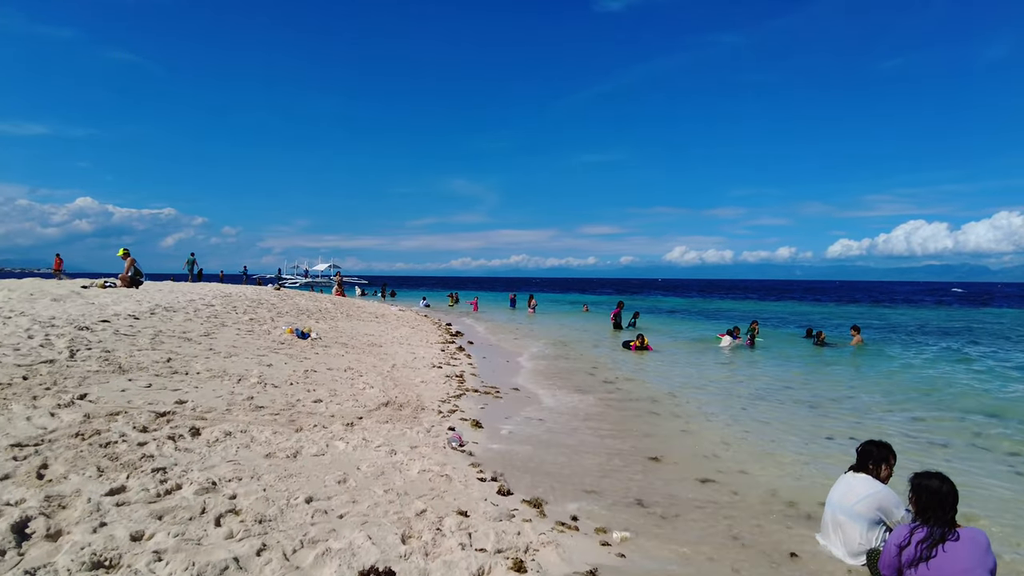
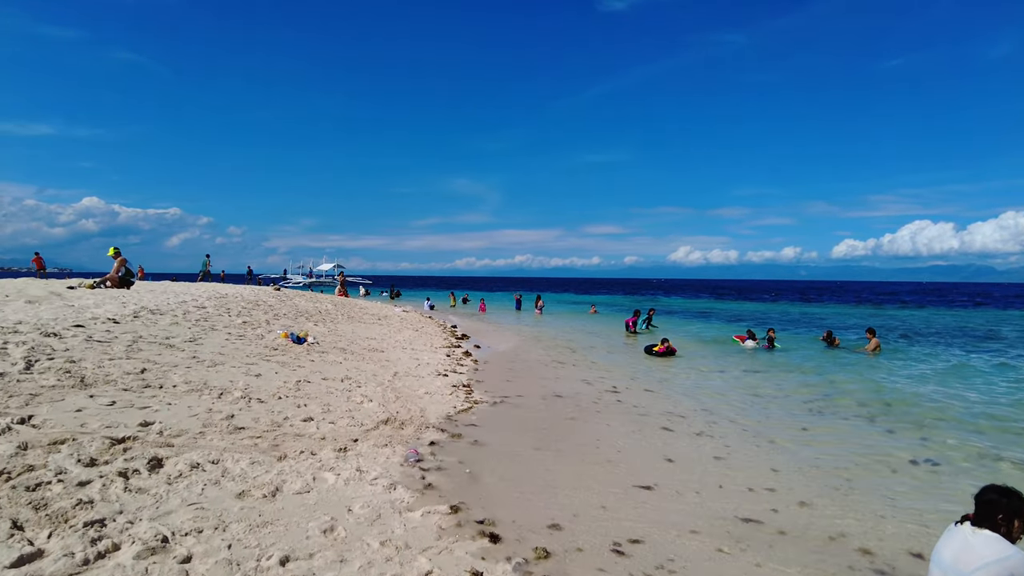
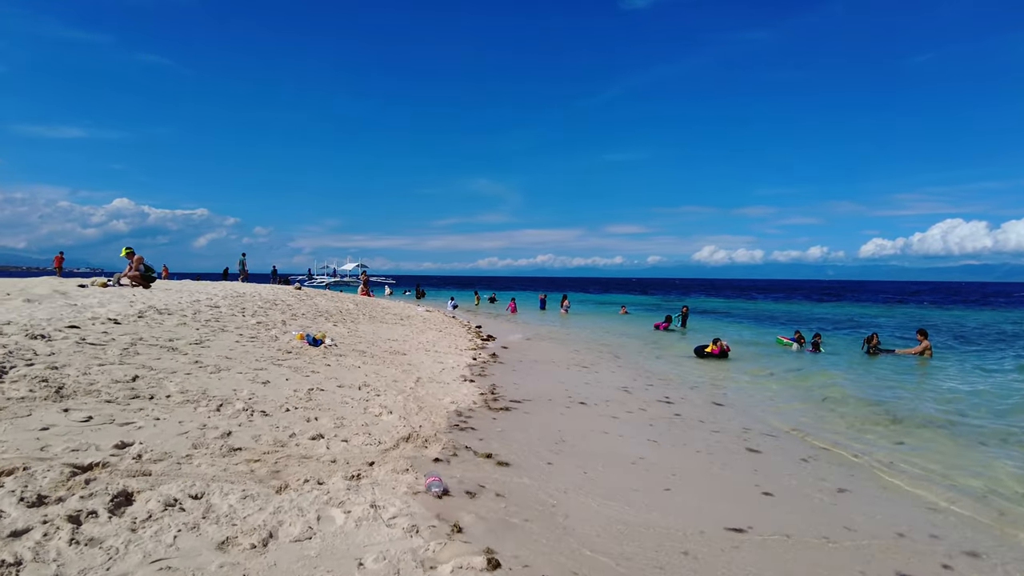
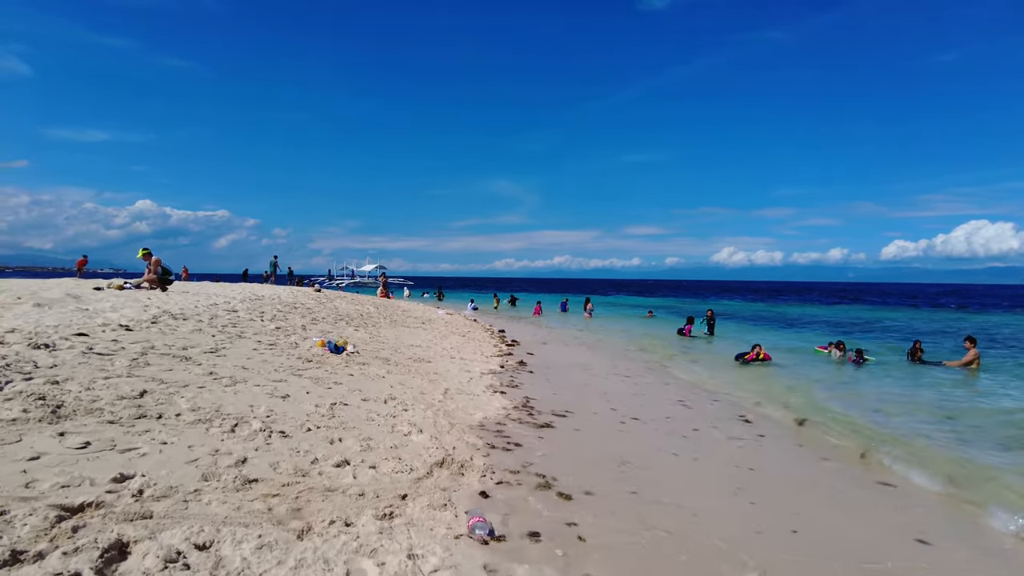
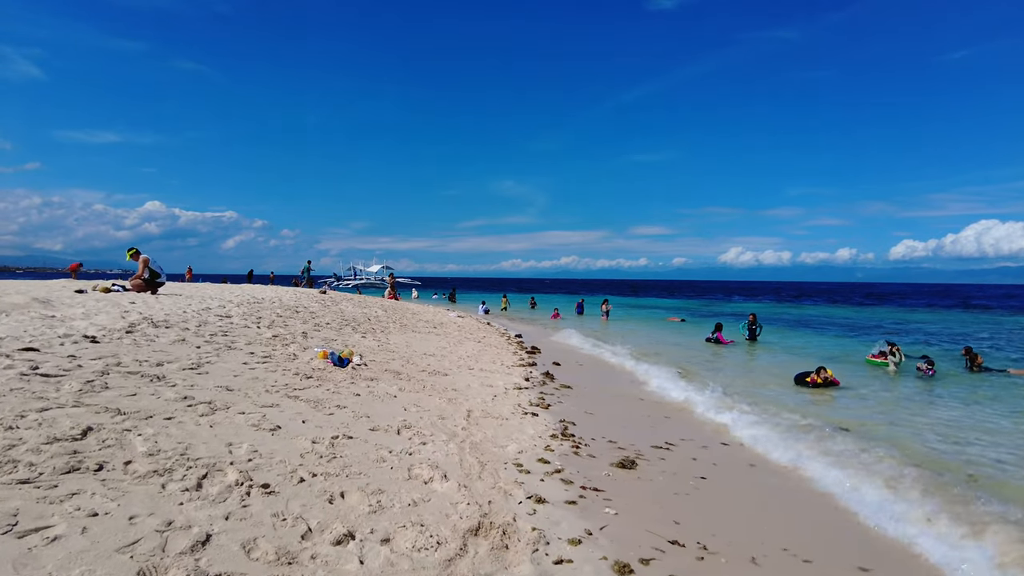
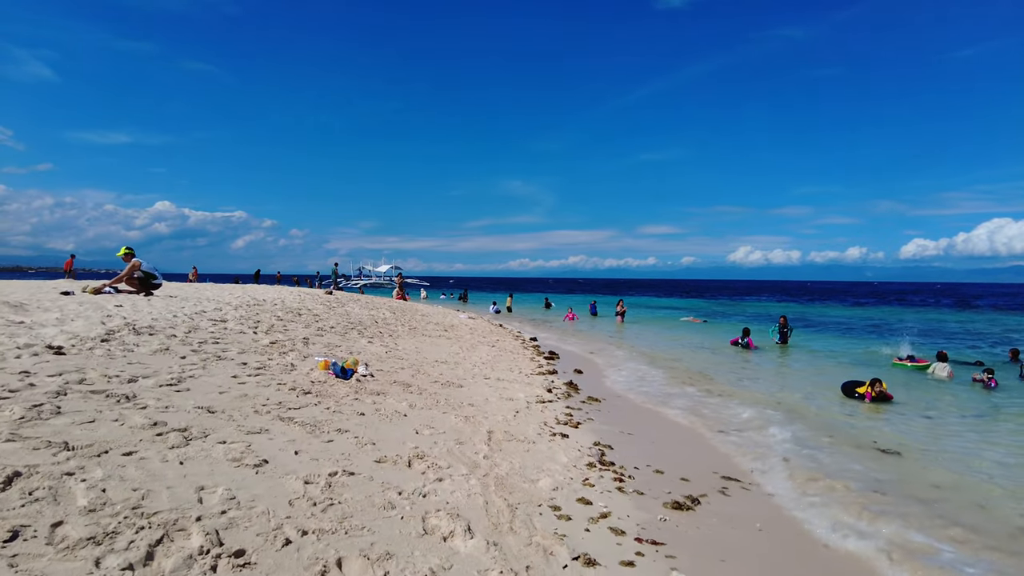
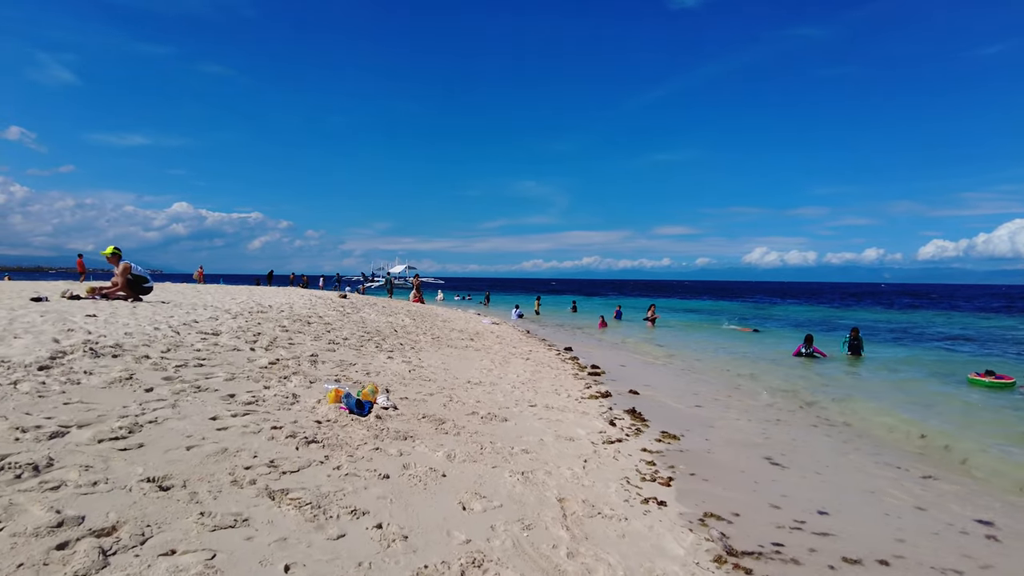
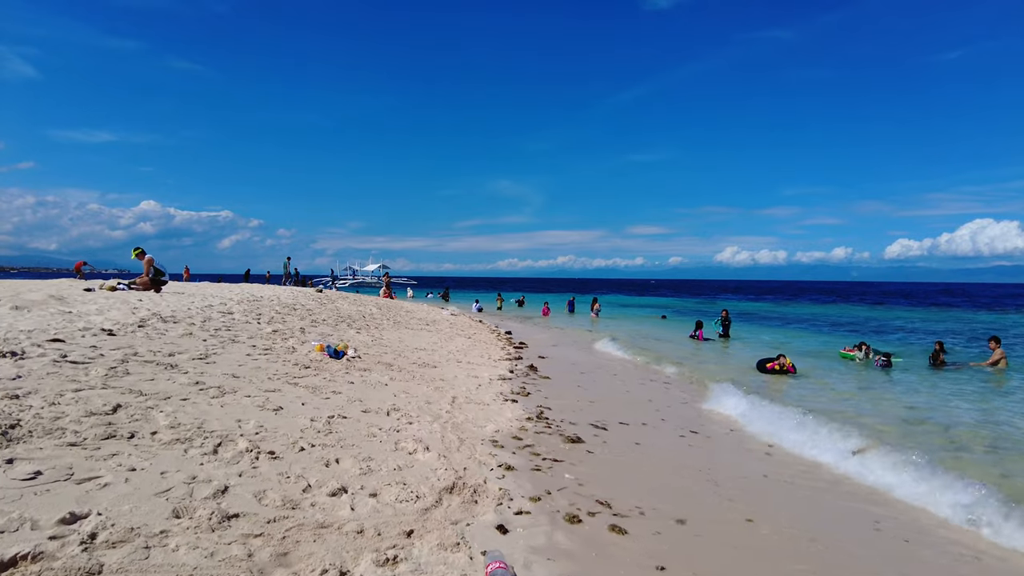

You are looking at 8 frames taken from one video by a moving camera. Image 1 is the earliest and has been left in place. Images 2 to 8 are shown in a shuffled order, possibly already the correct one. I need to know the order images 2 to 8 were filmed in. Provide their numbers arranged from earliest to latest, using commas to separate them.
2, 3, 4, 8, 5, 6, 7
